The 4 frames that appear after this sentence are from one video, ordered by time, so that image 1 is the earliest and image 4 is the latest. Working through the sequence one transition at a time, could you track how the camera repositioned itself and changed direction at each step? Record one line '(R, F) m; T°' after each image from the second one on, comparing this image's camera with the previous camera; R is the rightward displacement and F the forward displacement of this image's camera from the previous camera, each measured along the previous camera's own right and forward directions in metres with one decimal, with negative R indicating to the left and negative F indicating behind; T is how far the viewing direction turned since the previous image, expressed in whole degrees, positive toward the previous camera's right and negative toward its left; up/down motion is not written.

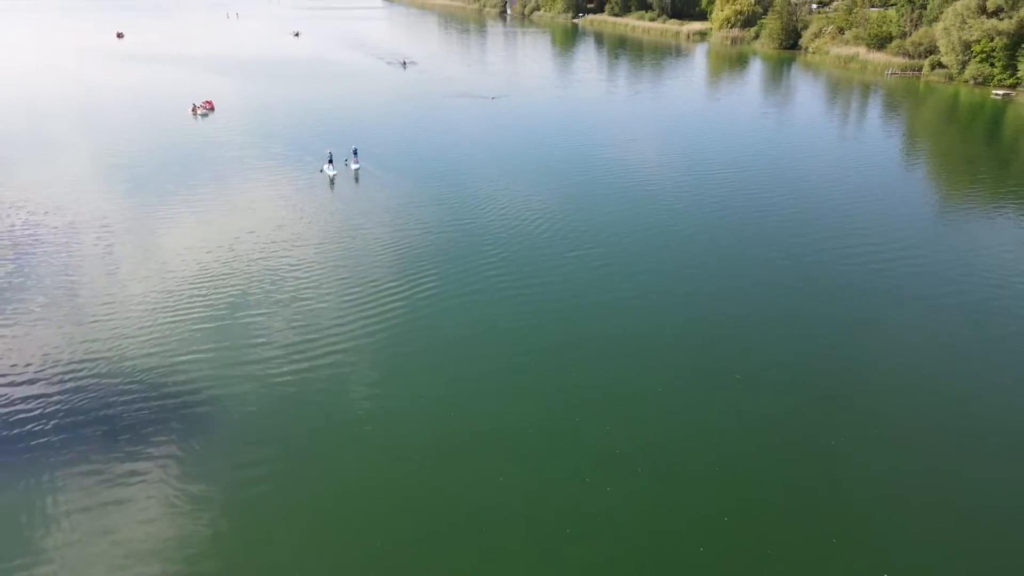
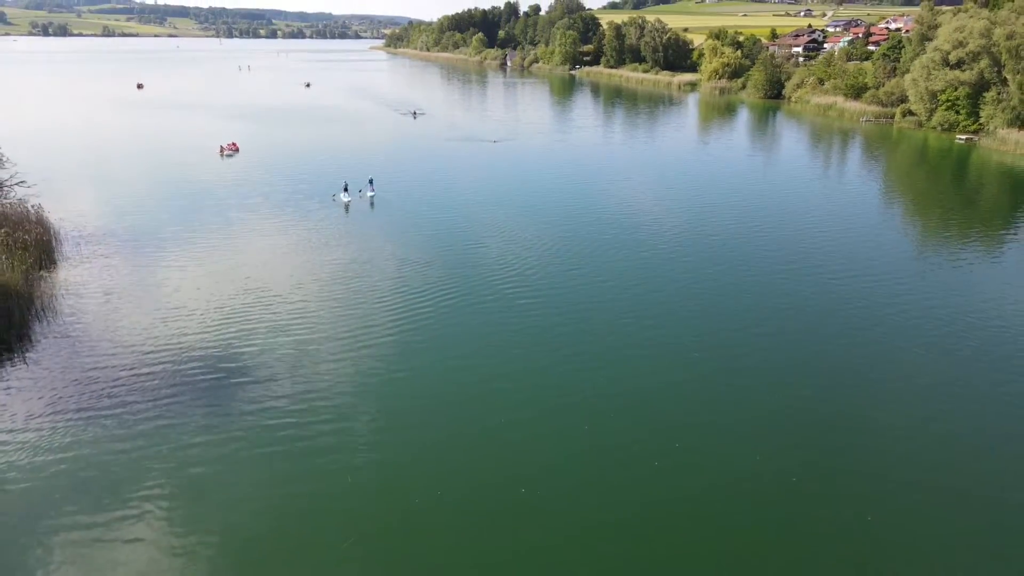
(+0.1, -1.8) m; 0°
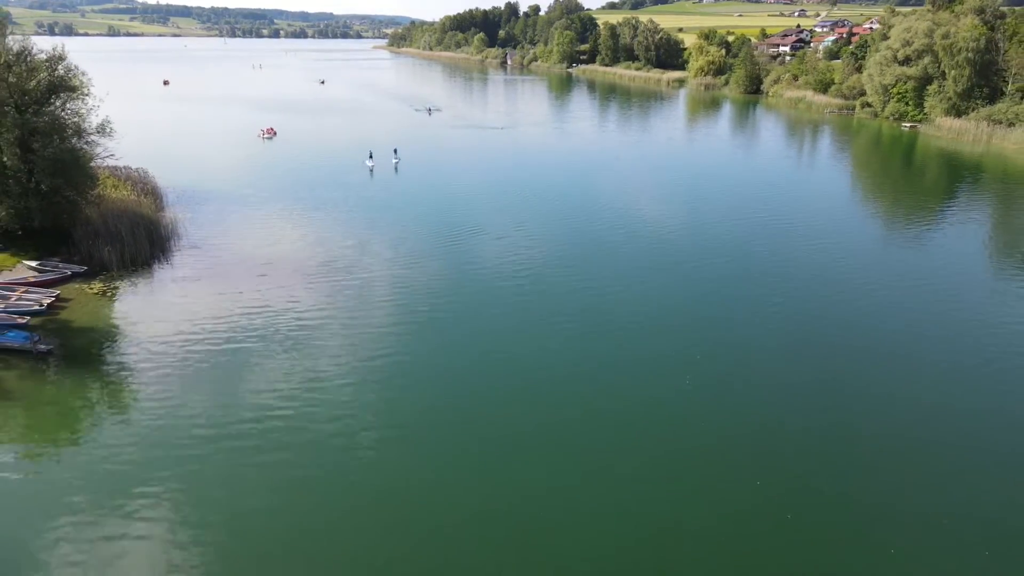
(+0.1, -4.4) m; 0°
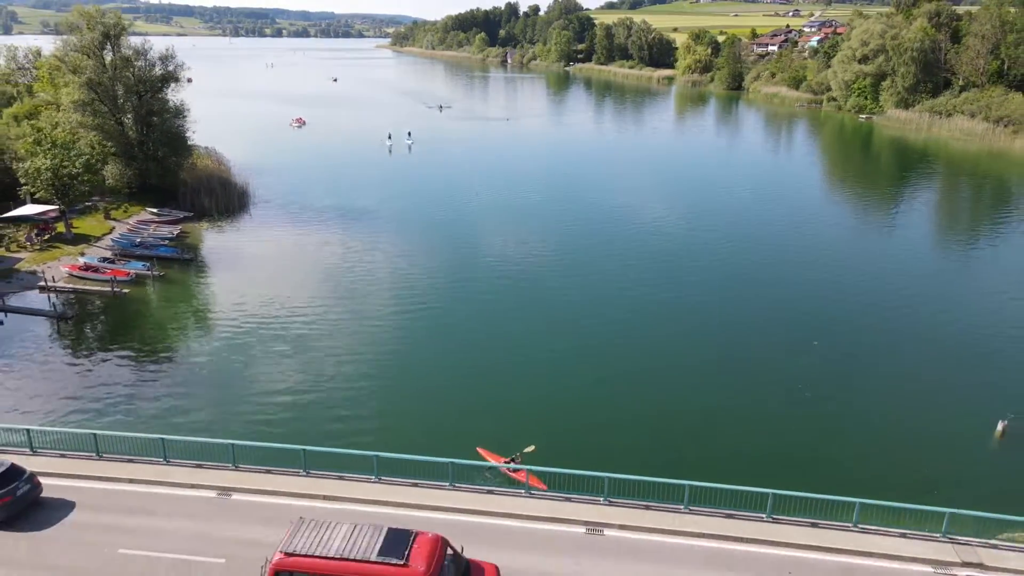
(+0.1, -4.5) m; 0°
